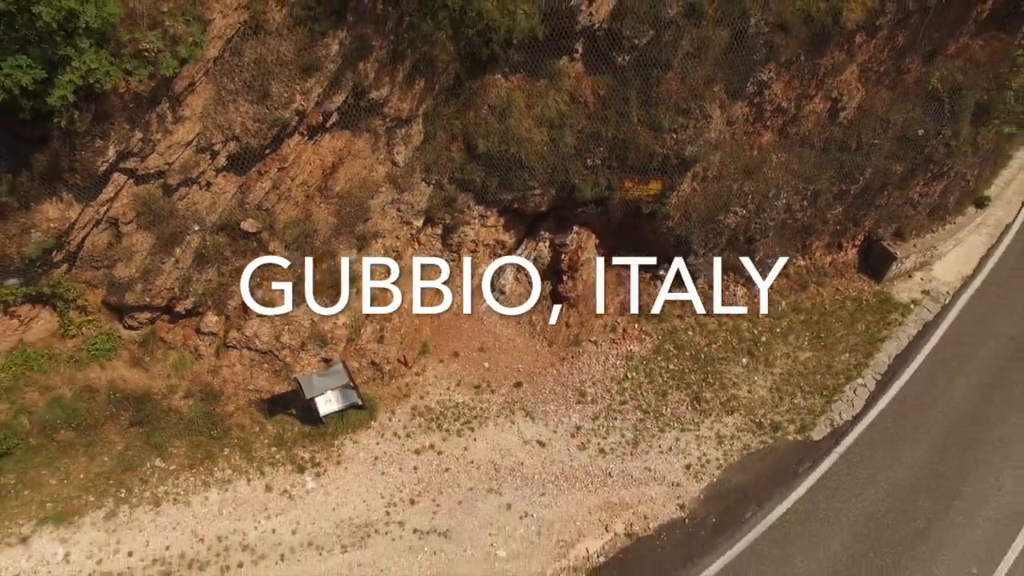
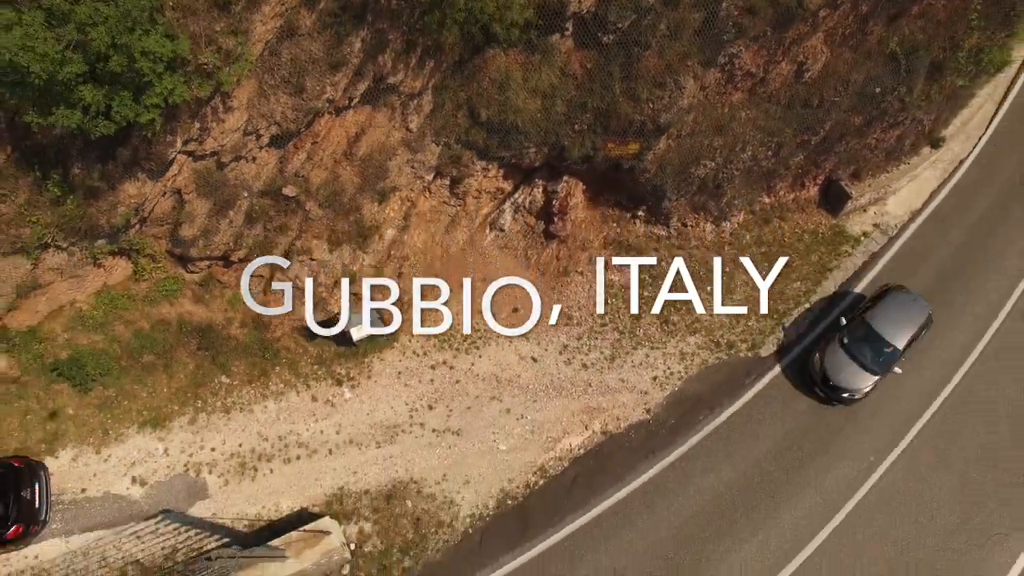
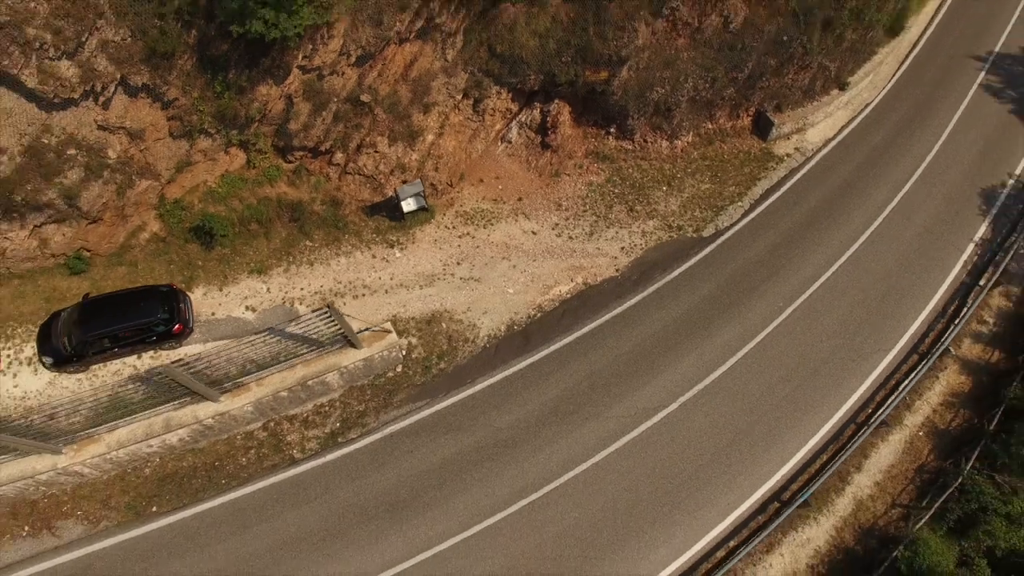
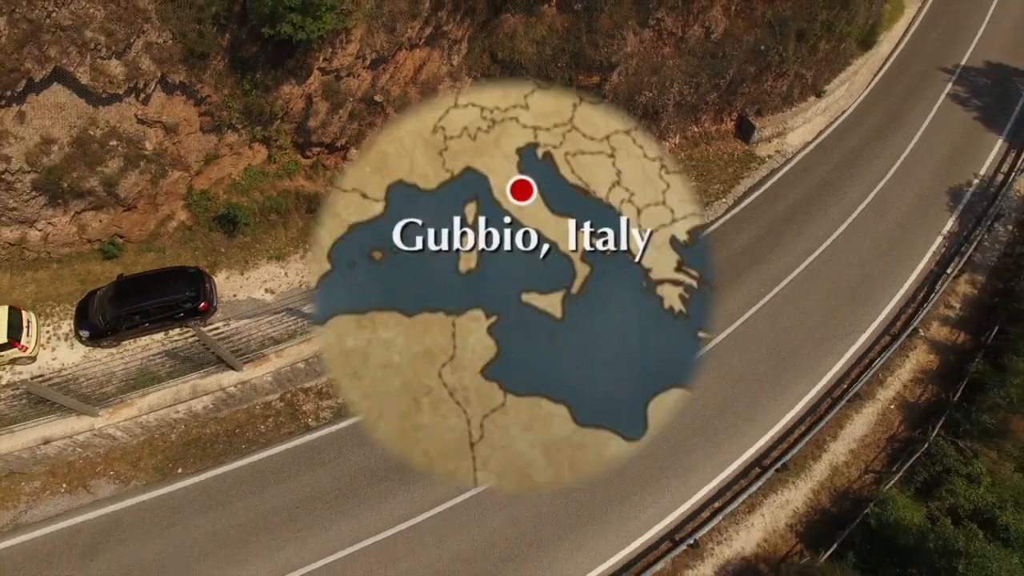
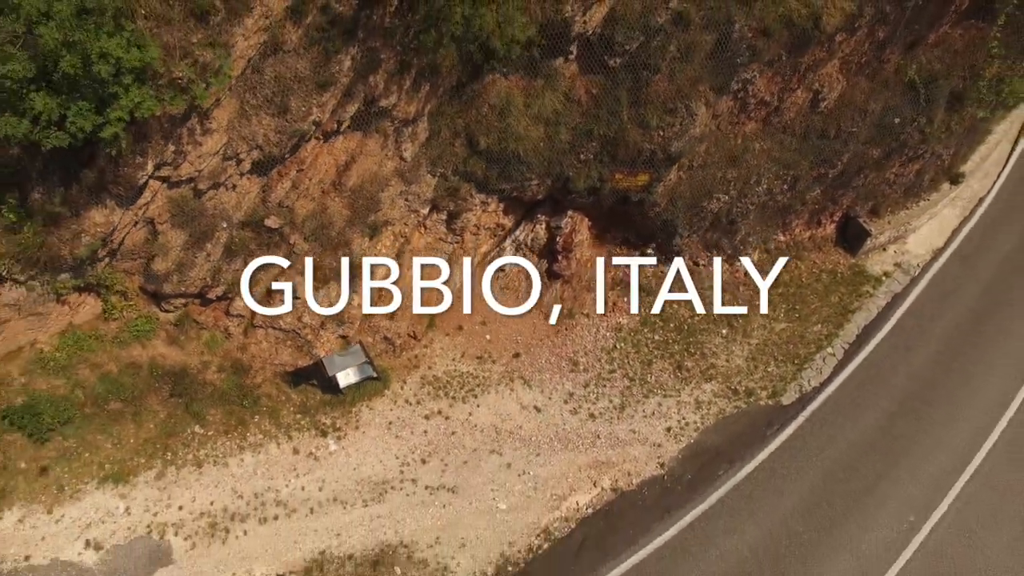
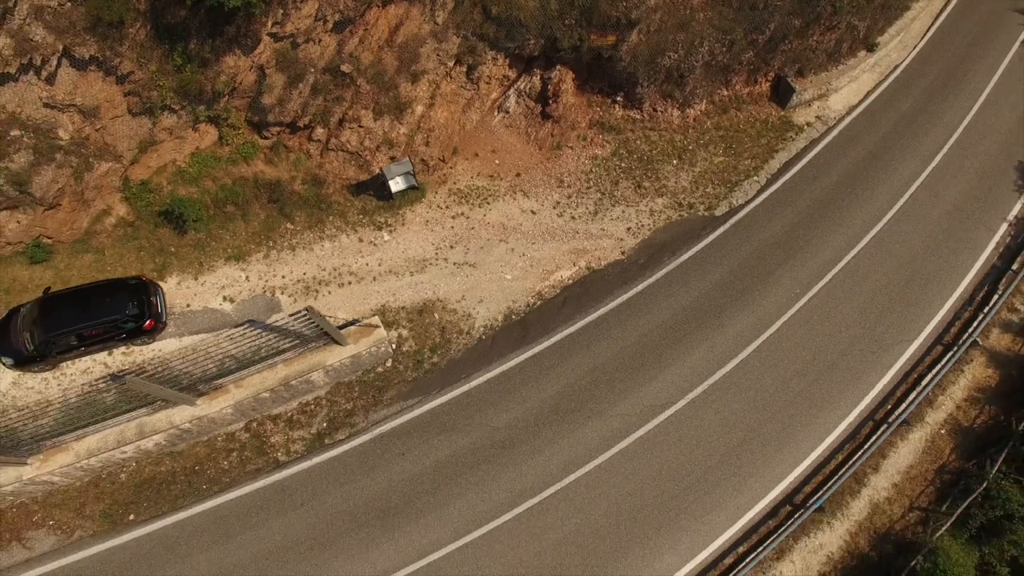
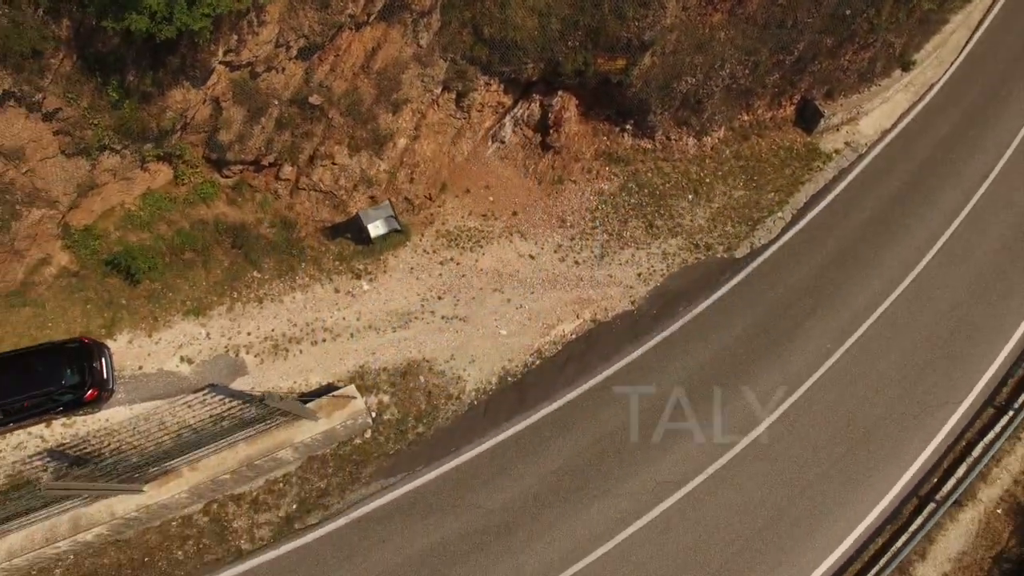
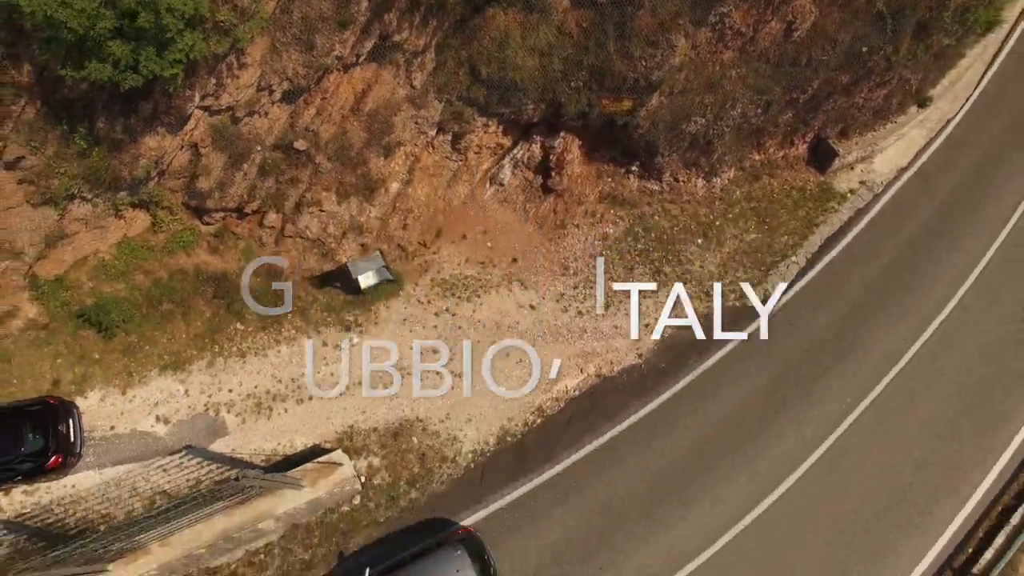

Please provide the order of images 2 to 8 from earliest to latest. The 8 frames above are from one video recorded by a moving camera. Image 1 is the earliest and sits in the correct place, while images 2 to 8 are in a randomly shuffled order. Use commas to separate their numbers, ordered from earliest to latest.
5, 2, 8, 7, 6, 3, 4
